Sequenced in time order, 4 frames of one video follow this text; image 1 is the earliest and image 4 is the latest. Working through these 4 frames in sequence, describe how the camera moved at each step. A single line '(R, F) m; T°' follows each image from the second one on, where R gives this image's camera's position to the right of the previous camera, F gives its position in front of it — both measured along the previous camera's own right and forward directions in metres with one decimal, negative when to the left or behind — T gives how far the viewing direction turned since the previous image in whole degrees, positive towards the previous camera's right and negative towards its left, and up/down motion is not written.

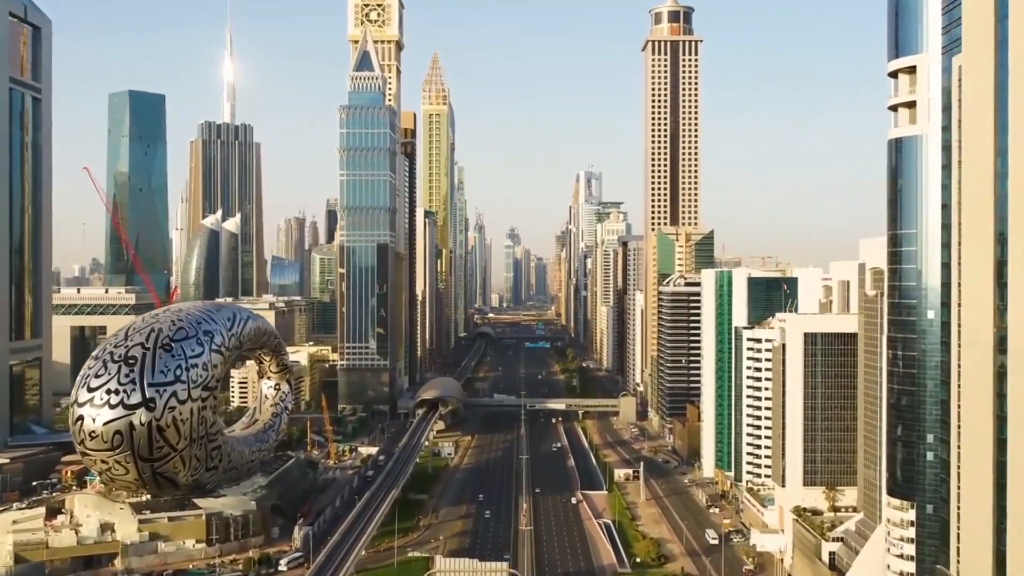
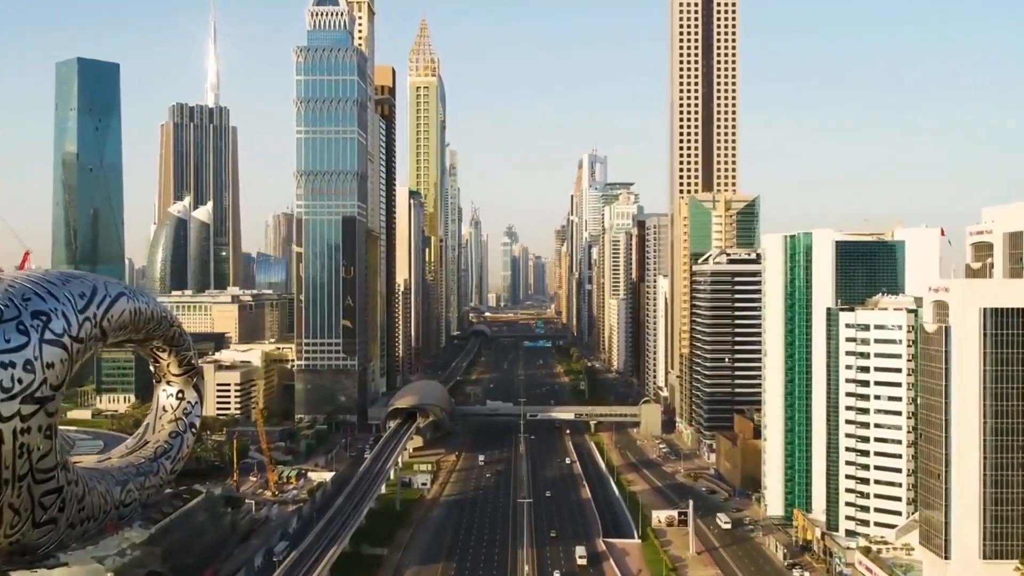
(+0.2, +25.4) m; 0°
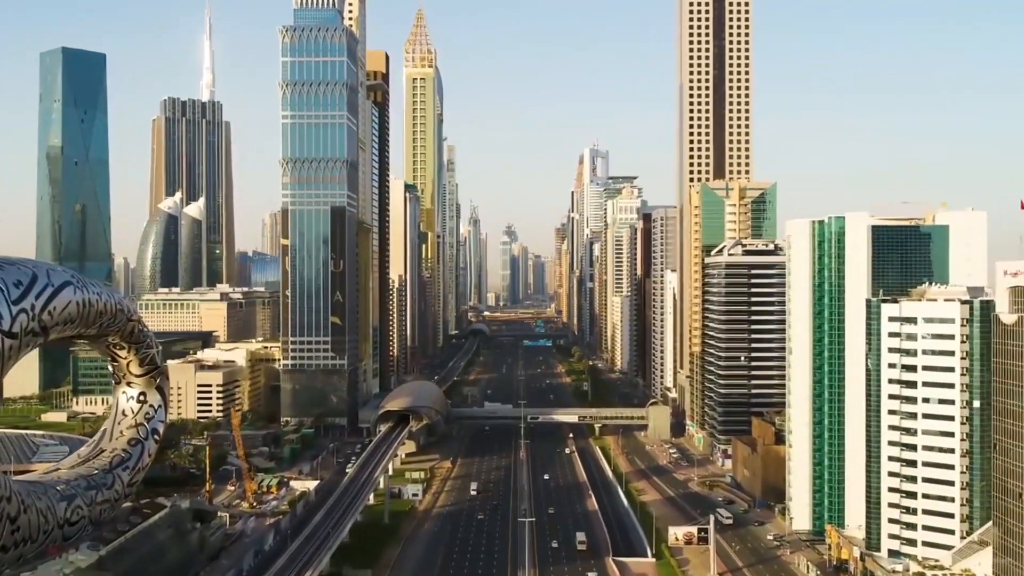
(0.0, +6.6) m; 0°
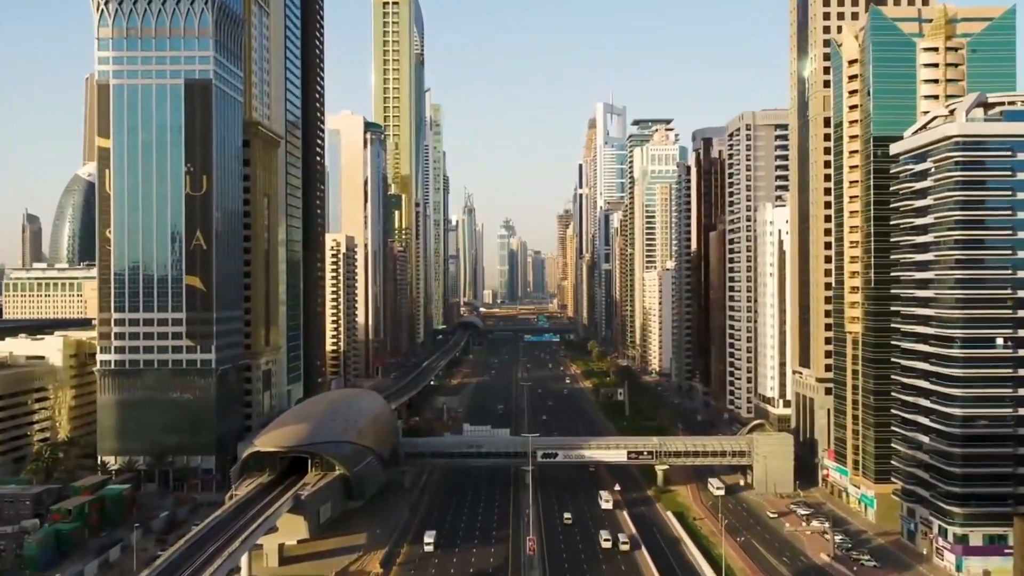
(+0.1, +45.8) m; 0°
